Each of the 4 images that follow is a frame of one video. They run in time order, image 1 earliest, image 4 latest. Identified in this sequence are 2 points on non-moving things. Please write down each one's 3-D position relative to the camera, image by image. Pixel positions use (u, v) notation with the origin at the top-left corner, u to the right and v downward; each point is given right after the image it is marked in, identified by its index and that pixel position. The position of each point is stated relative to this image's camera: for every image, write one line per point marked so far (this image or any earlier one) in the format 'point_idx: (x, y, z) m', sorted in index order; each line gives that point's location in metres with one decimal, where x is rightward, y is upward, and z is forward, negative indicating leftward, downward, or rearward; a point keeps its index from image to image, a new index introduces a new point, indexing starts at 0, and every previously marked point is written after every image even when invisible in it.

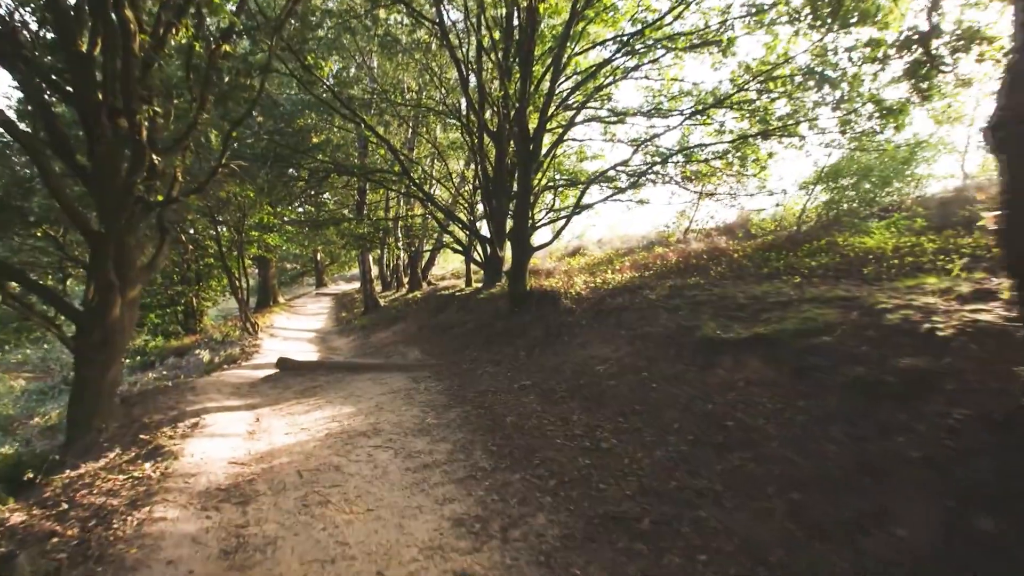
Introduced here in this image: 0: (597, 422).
0: (+0.9, -1.4, +6.1) m
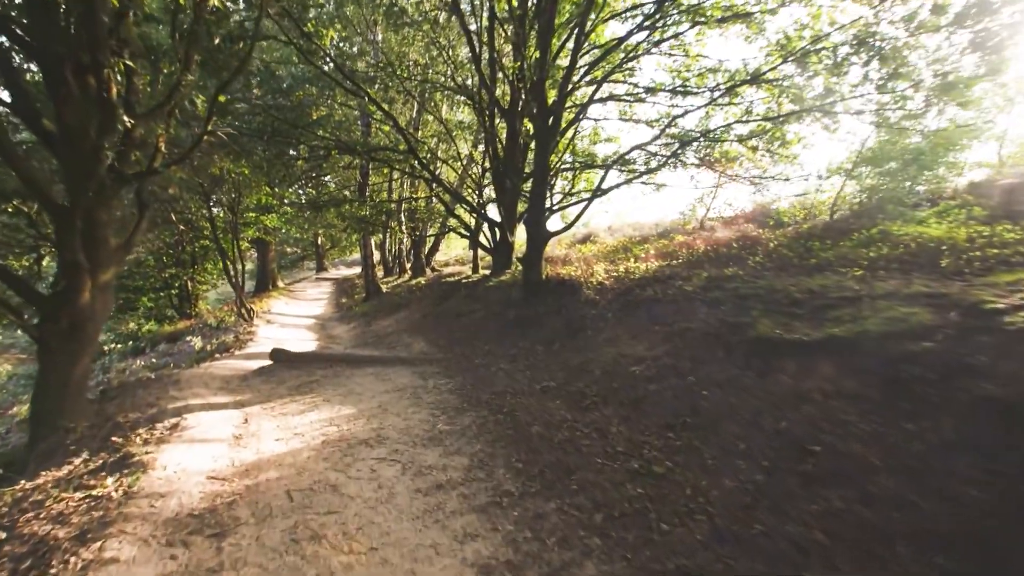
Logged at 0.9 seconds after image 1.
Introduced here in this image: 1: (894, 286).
0: (+1.1, -1.3, +5.2) m
1: (+4.0, 0.0, +6.2) m
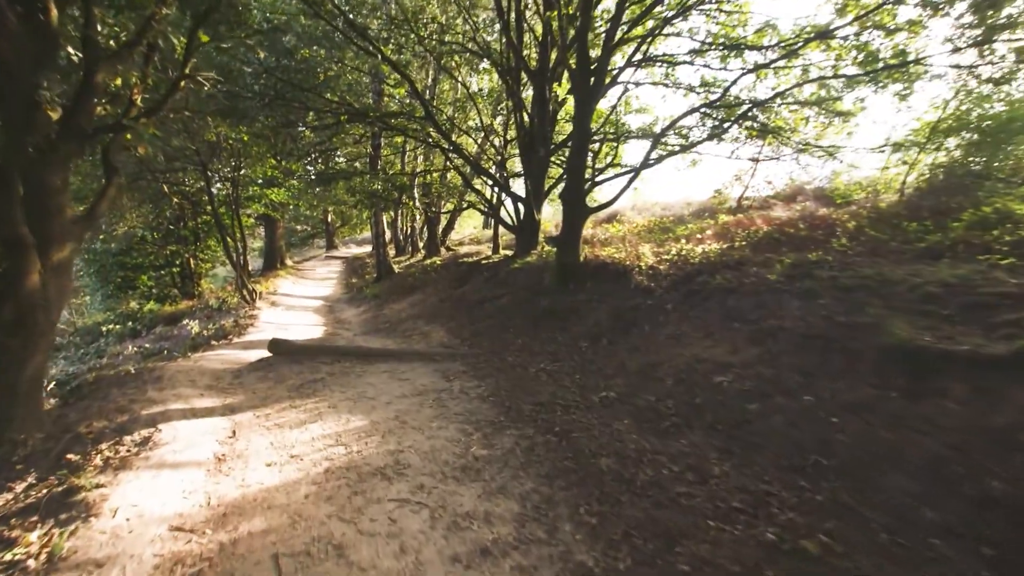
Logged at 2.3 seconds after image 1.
0: (+1.6, -1.2, +3.8) m
1: (+4.5, +0.1, +4.7) m
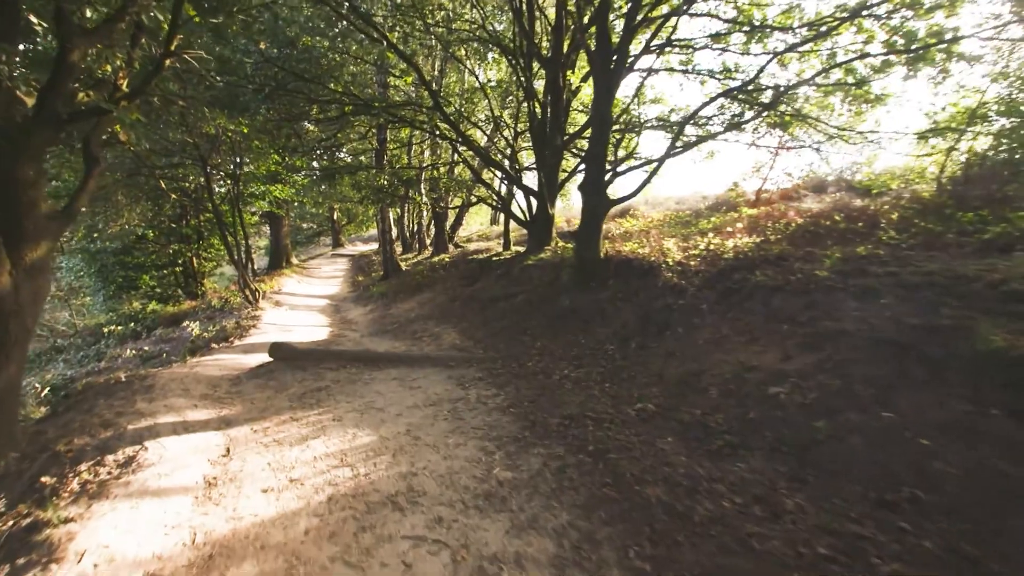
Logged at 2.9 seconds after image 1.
0: (+1.8, -1.2, +3.1) m
1: (+4.7, +0.1, +4.1) m
